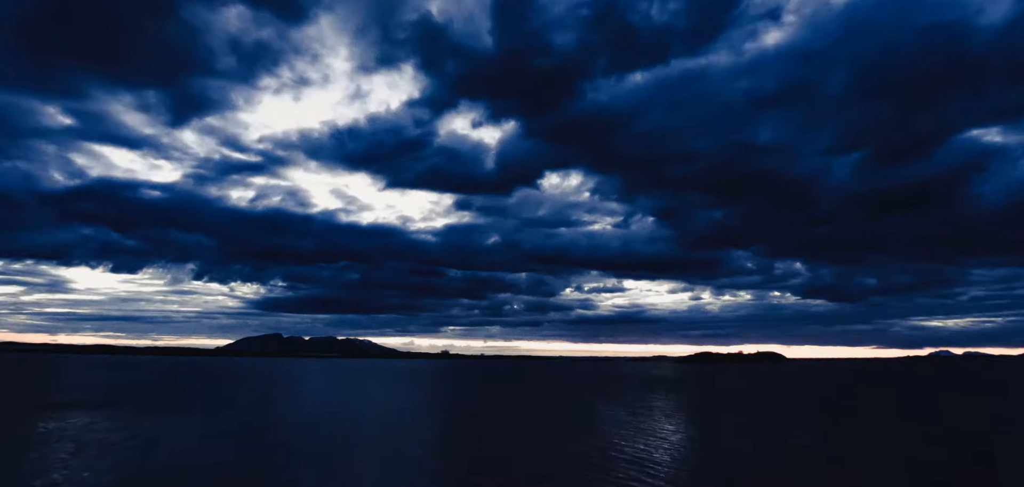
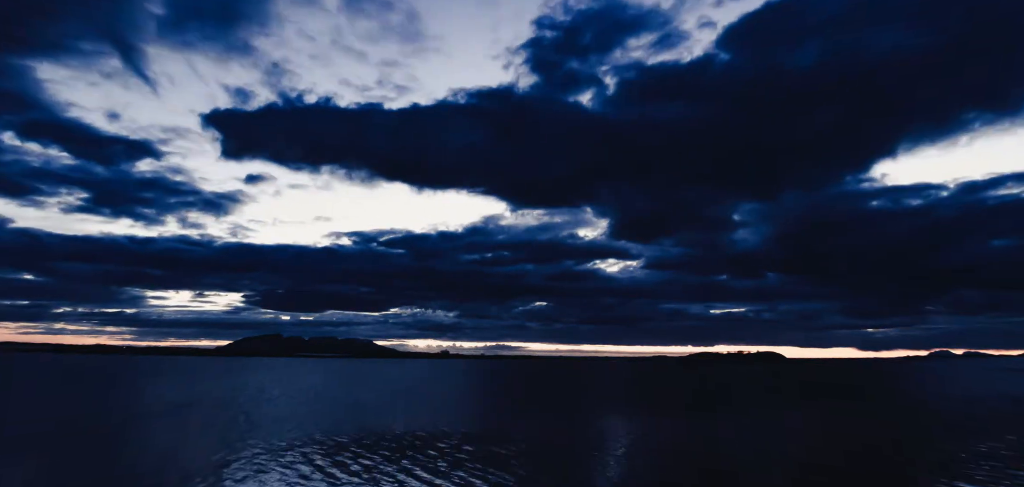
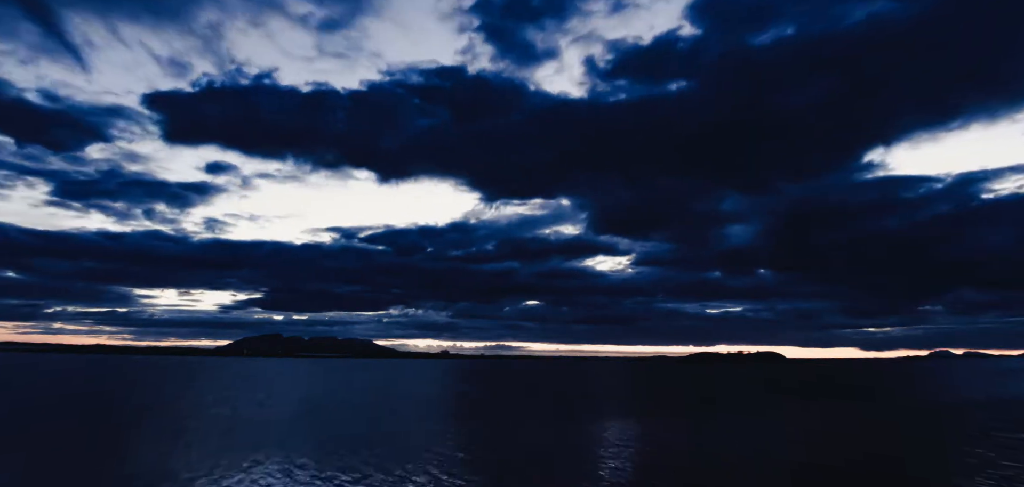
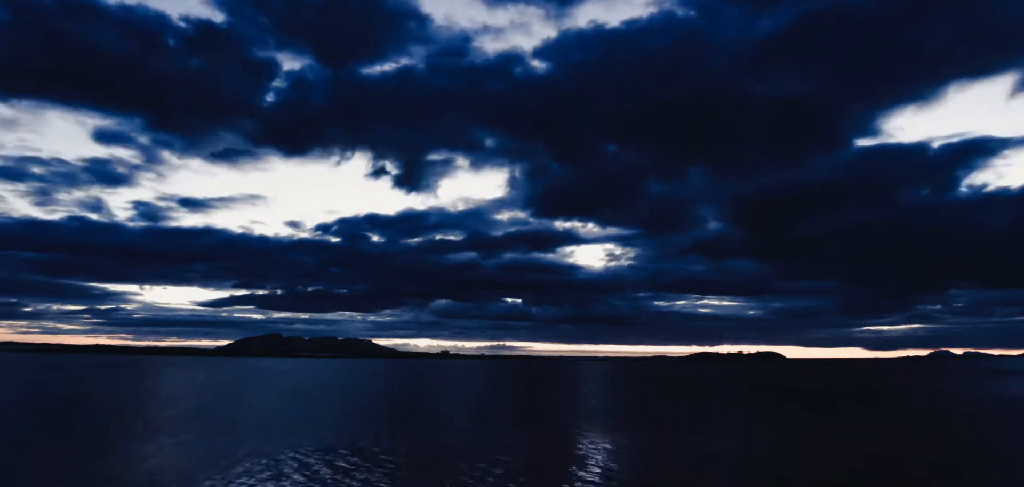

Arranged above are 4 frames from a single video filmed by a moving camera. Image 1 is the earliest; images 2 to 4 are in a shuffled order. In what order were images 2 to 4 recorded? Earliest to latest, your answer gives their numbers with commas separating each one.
4, 3, 2
